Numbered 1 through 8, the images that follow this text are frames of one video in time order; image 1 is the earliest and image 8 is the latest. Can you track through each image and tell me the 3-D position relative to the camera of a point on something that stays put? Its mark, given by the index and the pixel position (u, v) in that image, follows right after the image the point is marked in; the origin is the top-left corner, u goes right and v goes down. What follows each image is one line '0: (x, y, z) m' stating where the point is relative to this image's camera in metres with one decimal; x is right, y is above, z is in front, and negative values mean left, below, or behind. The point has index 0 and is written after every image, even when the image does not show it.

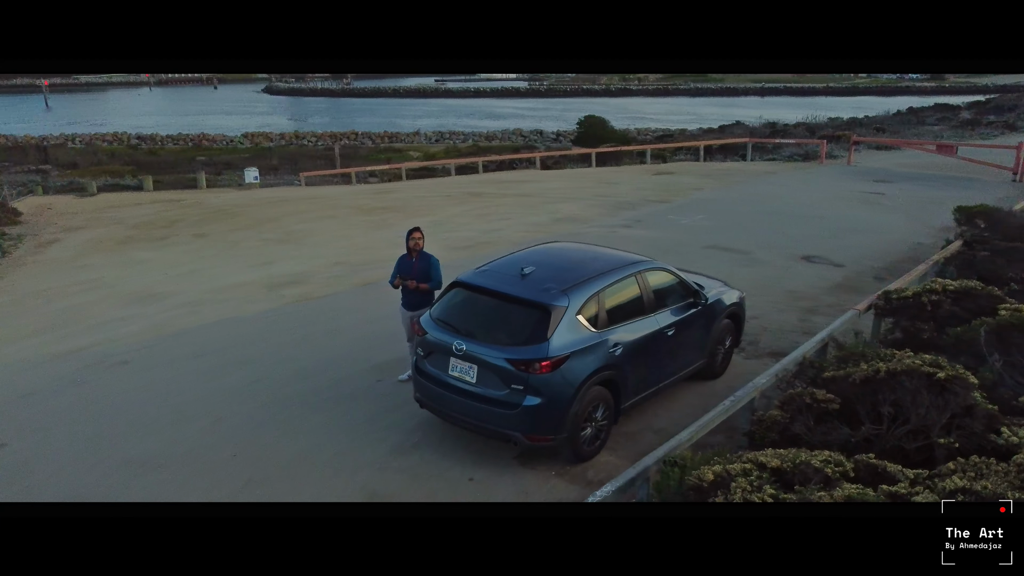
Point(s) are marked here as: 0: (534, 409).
0: (+0.2, -0.9, +6.3) m
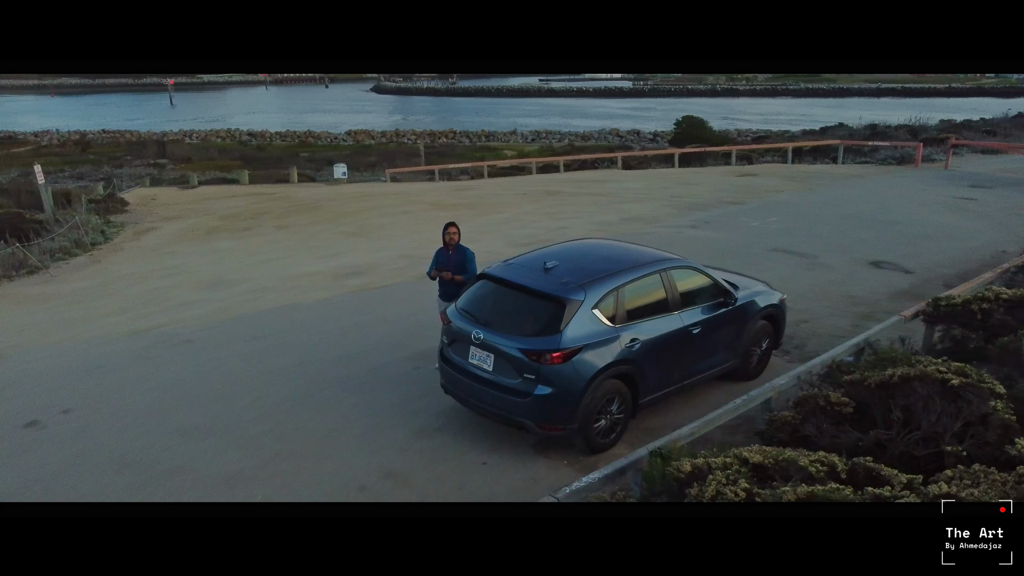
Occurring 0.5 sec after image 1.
0: (+0.2, -0.8, +6.5) m
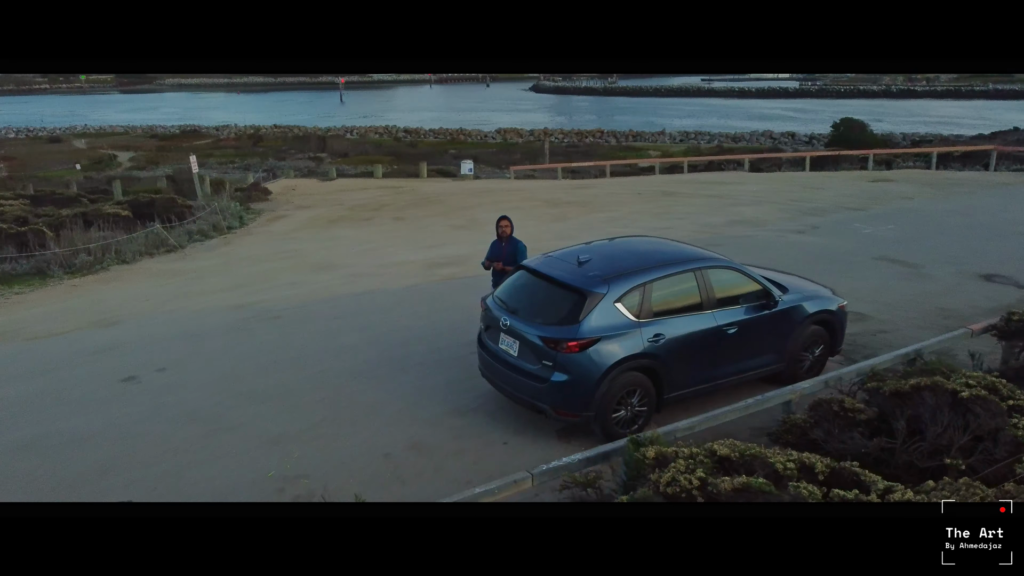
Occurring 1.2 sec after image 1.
0: (+0.4, -0.8, +6.8) m
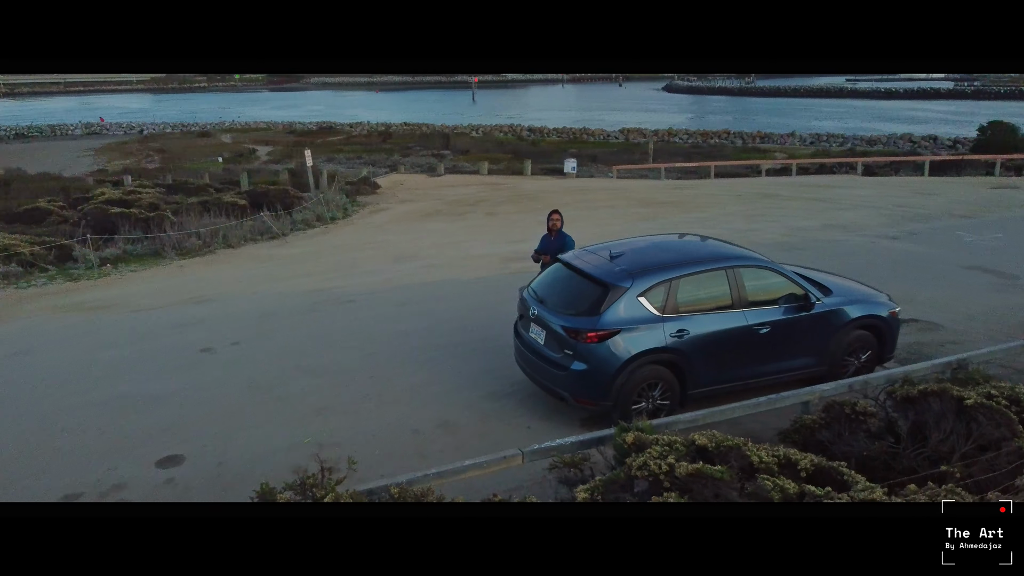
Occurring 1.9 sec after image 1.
0: (+0.6, -0.7, +7.1) m
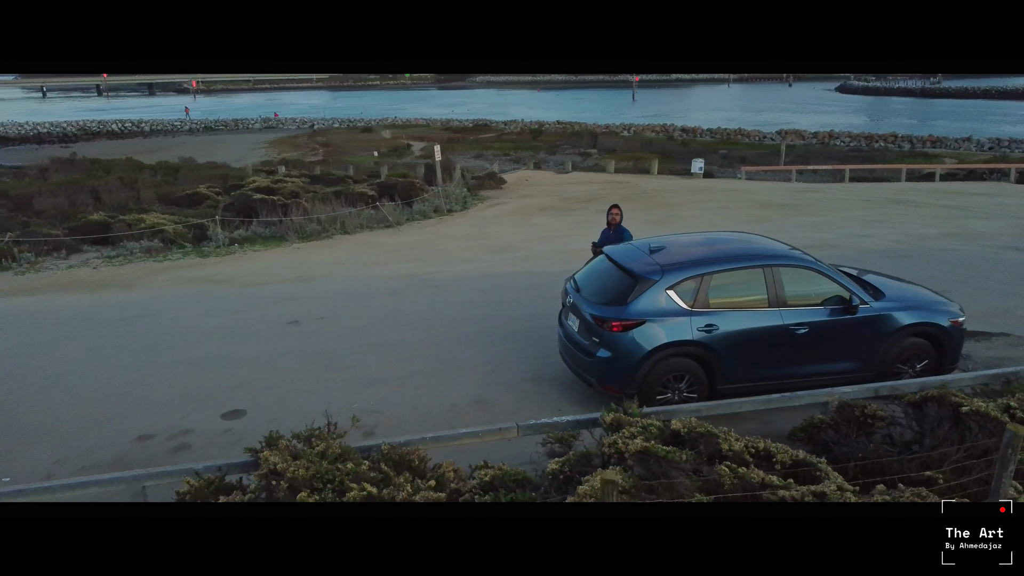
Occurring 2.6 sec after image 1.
0: (+0.8, -0.6, +7.4) m
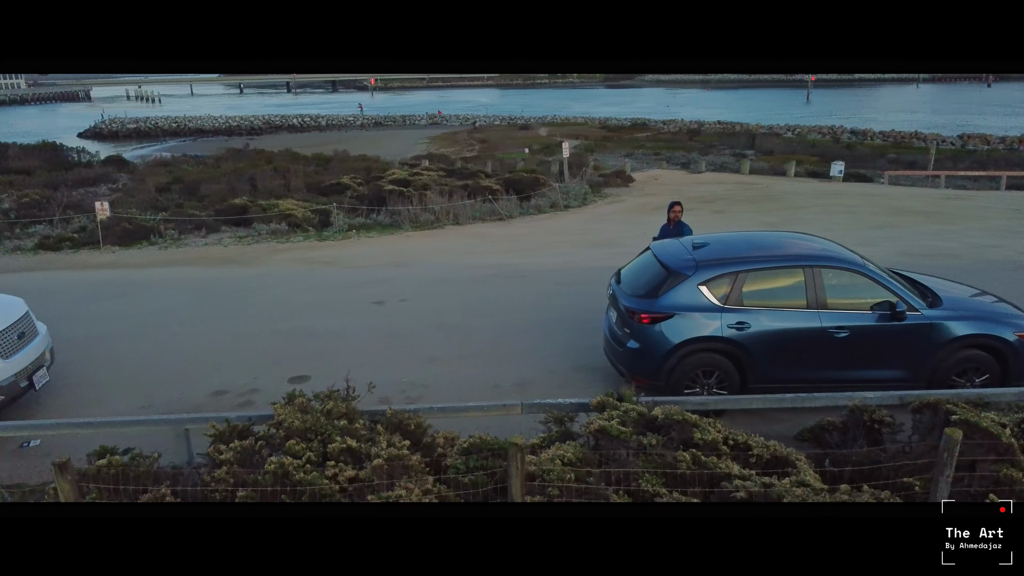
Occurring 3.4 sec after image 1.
0: (+1.1, -0.6, +7.6) m
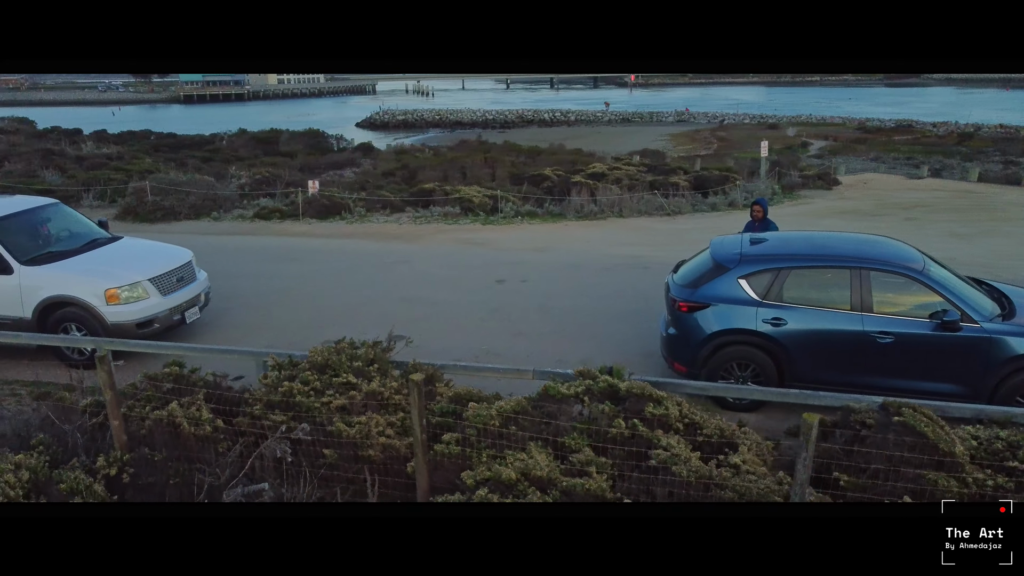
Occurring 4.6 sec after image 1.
0: (+1.5, -0.5, +7.9) m
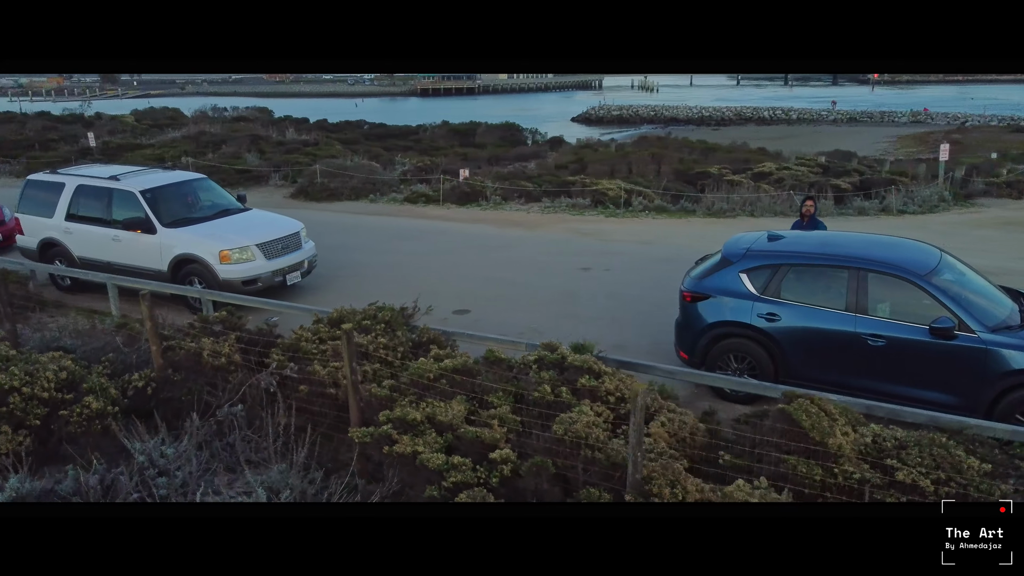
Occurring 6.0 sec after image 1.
0: (+1.6, -0.4, +8.2) m
